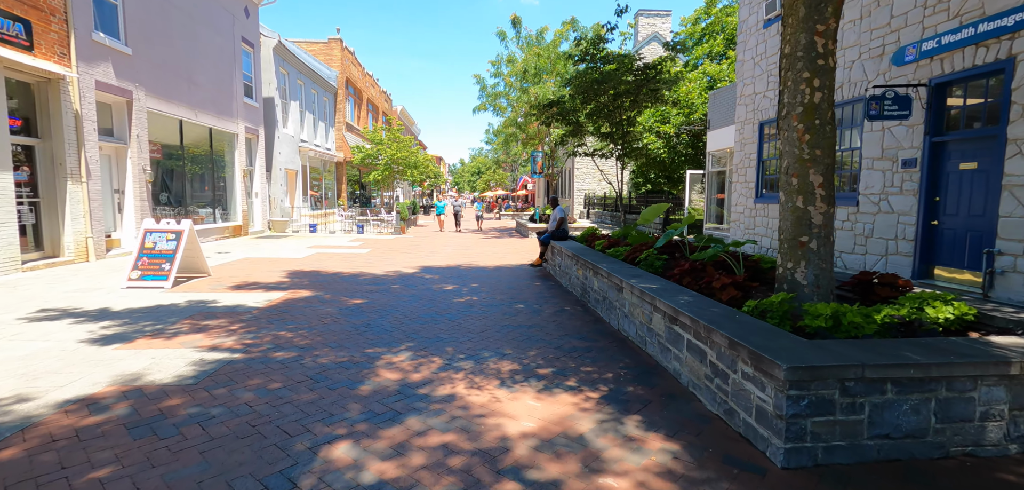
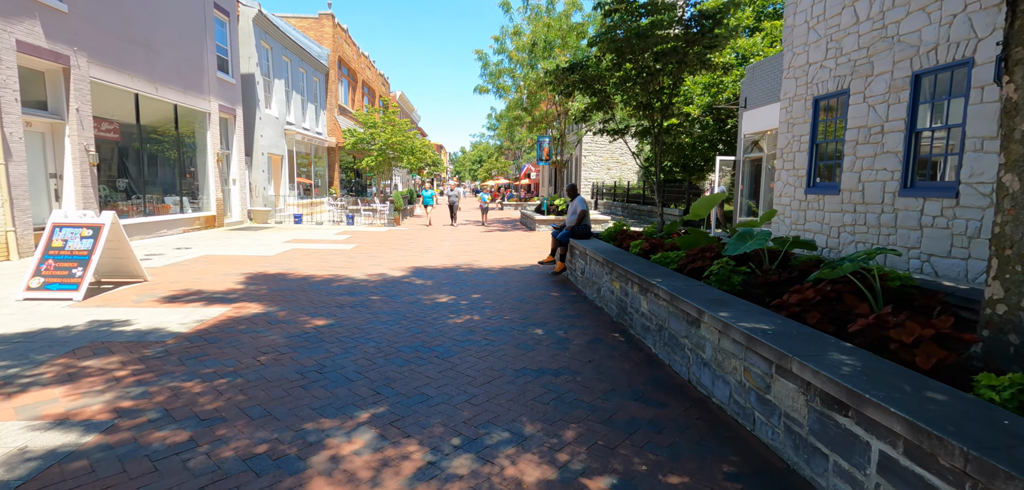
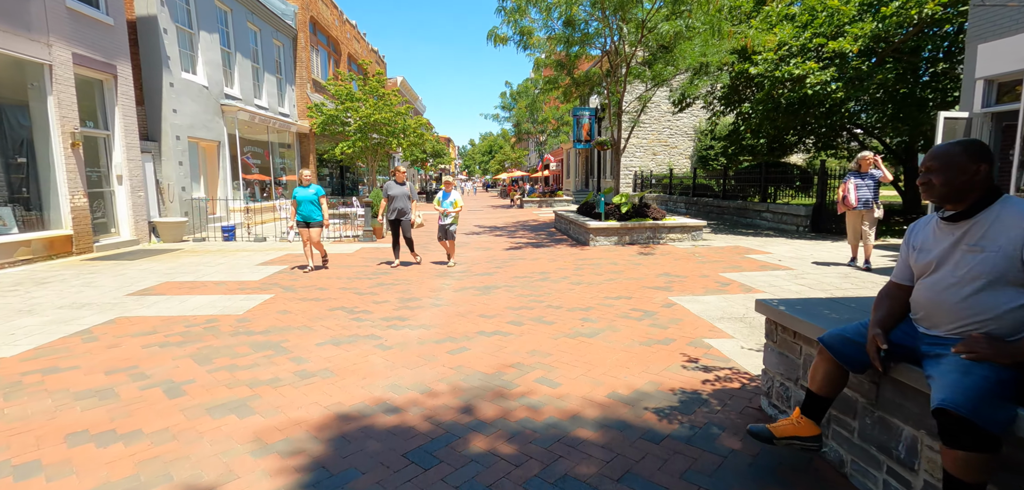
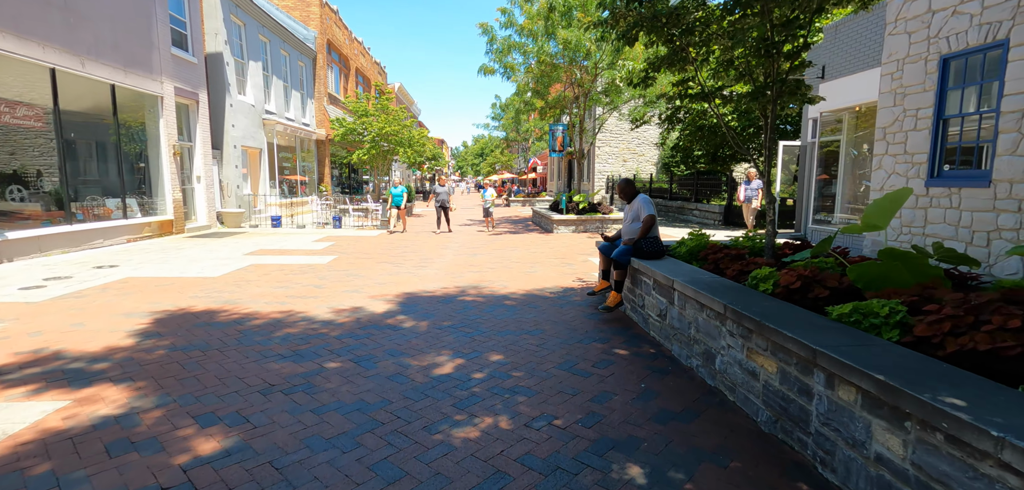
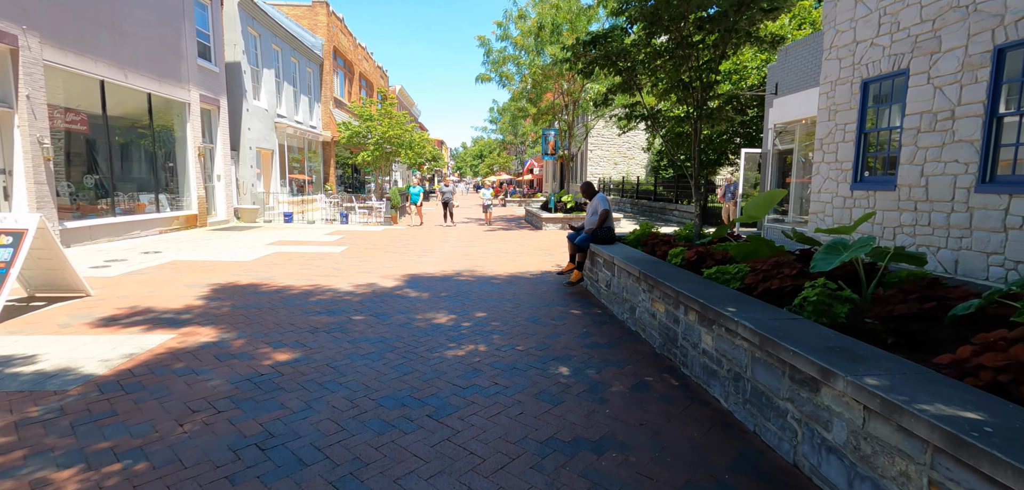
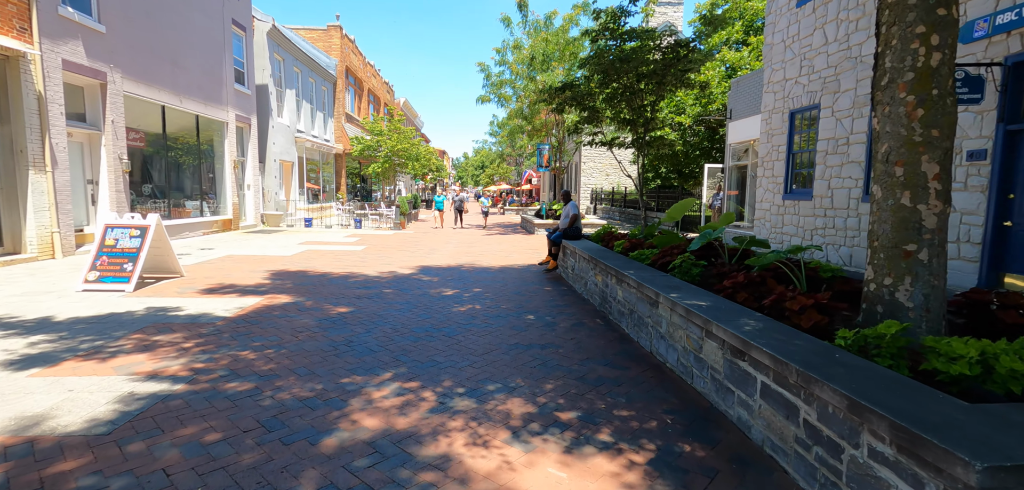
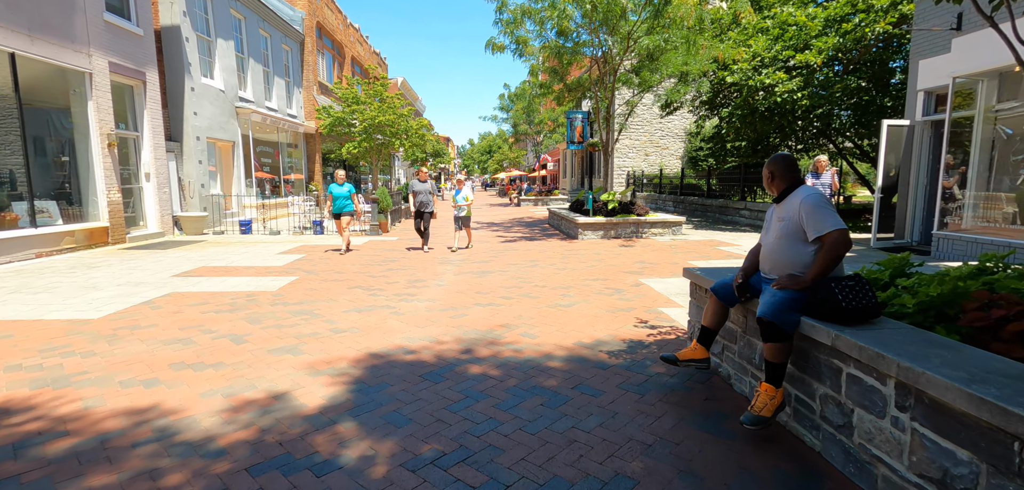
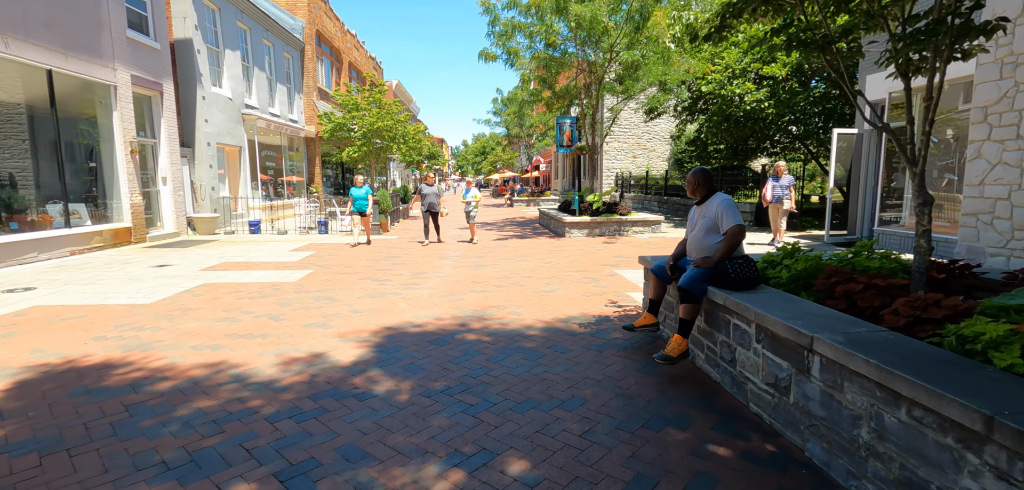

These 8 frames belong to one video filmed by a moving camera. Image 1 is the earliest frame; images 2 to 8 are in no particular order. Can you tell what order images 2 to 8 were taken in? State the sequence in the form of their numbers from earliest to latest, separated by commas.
6, 2, 5, 4, 8, 7, 3
